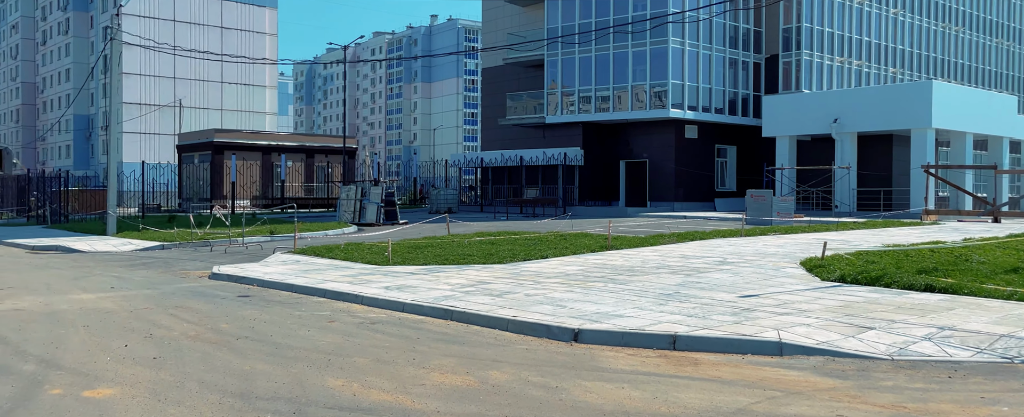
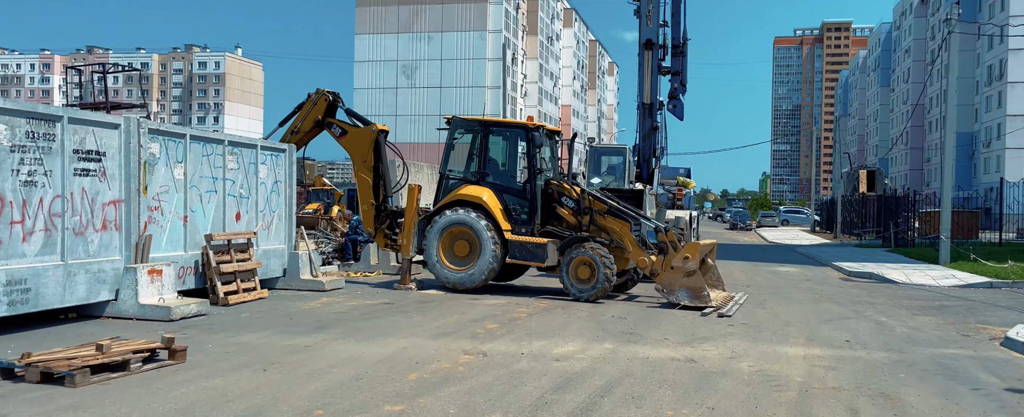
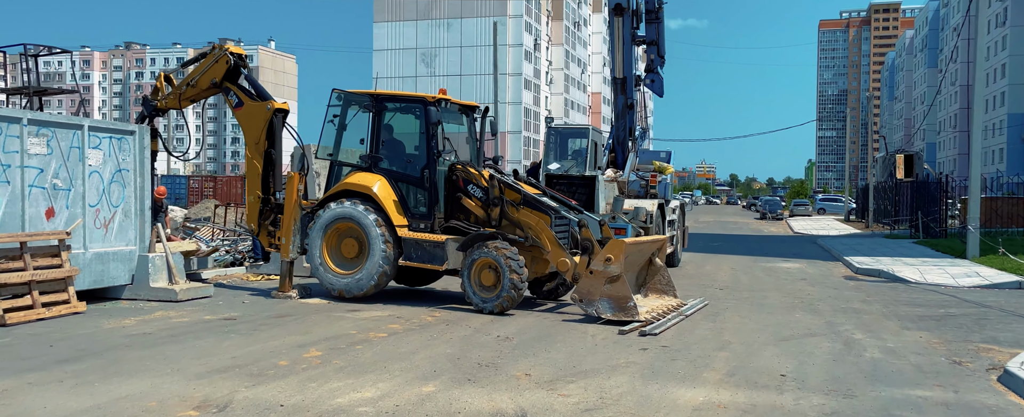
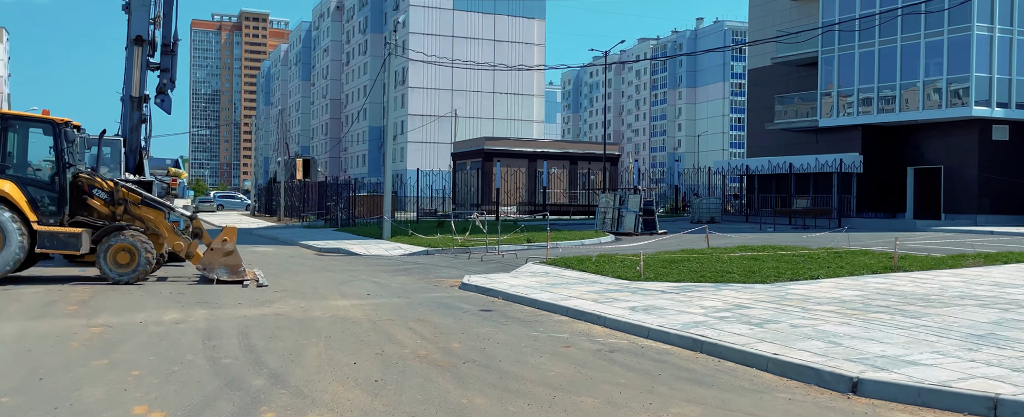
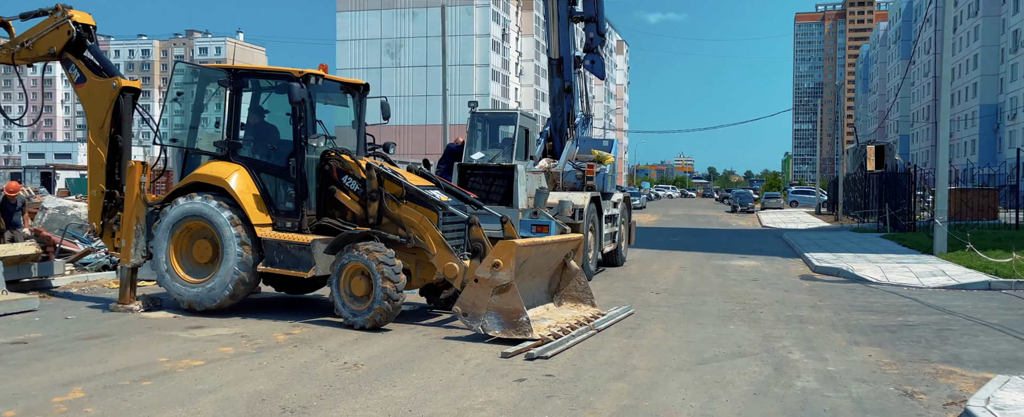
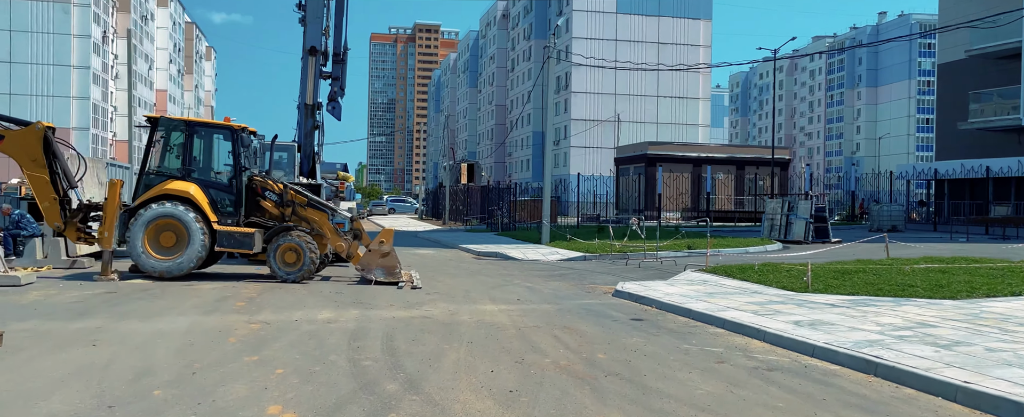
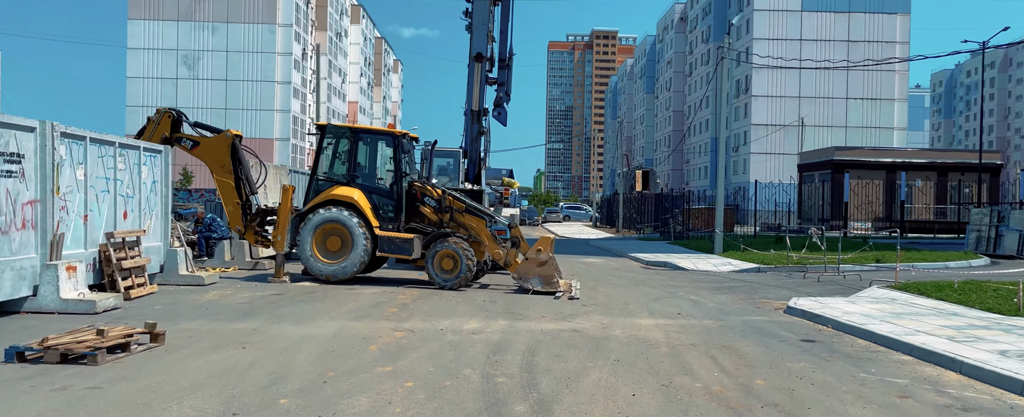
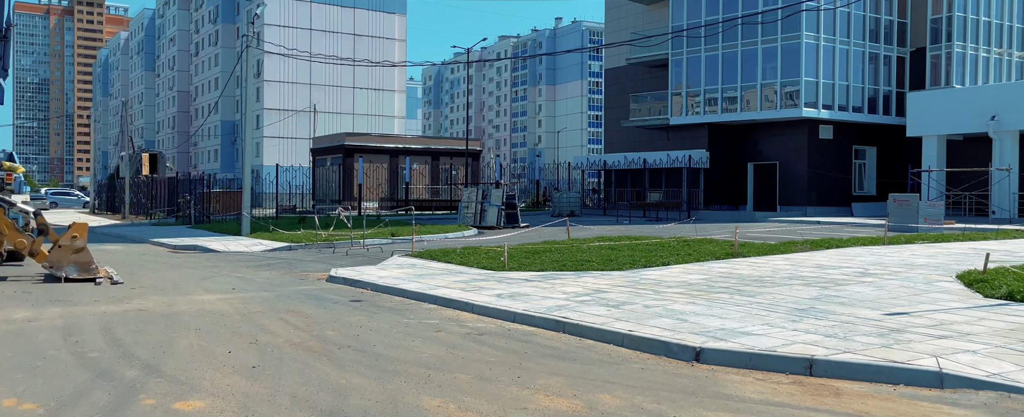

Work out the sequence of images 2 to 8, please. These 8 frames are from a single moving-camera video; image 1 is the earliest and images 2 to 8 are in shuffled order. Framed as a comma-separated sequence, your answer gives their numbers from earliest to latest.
8, 4, 6, 7, 2, 3, 5
